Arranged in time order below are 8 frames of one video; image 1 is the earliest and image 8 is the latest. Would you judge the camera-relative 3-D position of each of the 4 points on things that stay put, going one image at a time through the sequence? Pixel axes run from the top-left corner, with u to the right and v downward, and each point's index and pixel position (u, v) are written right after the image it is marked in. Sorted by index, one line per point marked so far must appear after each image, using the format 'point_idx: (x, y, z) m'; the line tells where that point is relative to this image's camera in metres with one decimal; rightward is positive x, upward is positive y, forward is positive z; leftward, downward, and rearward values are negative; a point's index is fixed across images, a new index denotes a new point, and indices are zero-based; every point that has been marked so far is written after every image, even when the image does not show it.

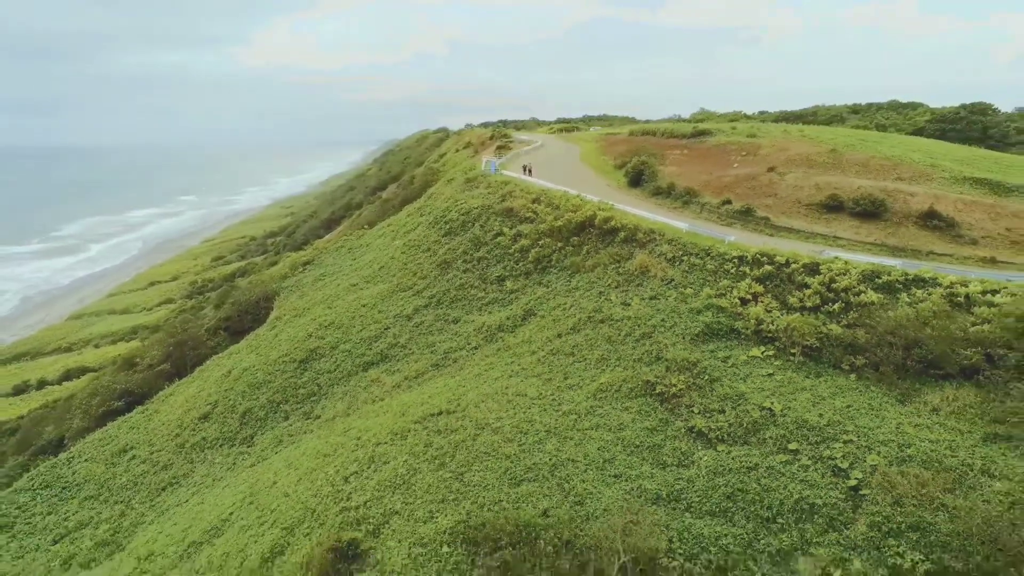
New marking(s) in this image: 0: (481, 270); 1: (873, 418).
0: (-0.8, +0.5, +17.8) m
1: (+5.2, -1.8, +9.6) m
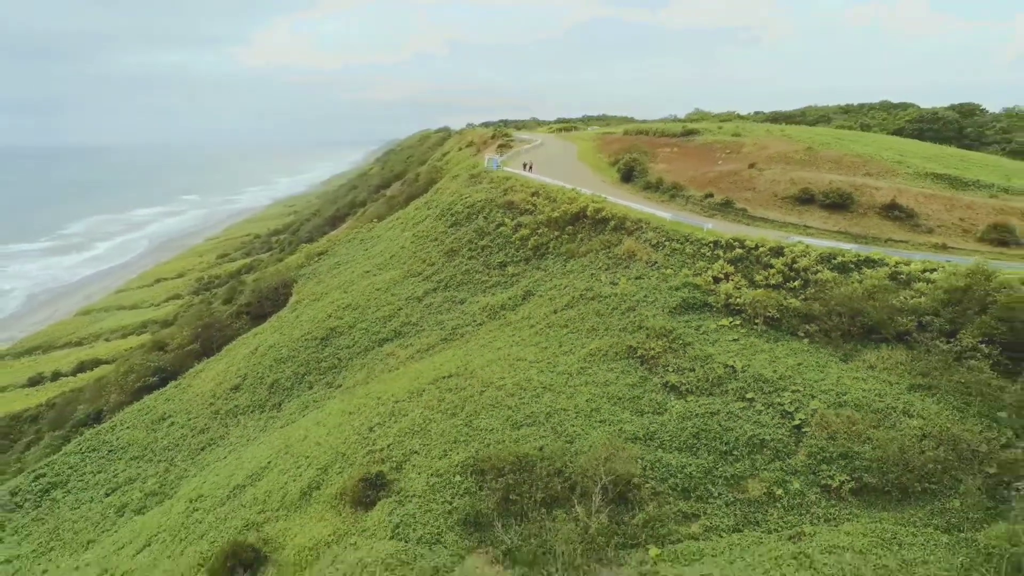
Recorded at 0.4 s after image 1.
0: (-0.8, +0.9, +19.5) m
1: (+5.2, -1.4, +11.4) m
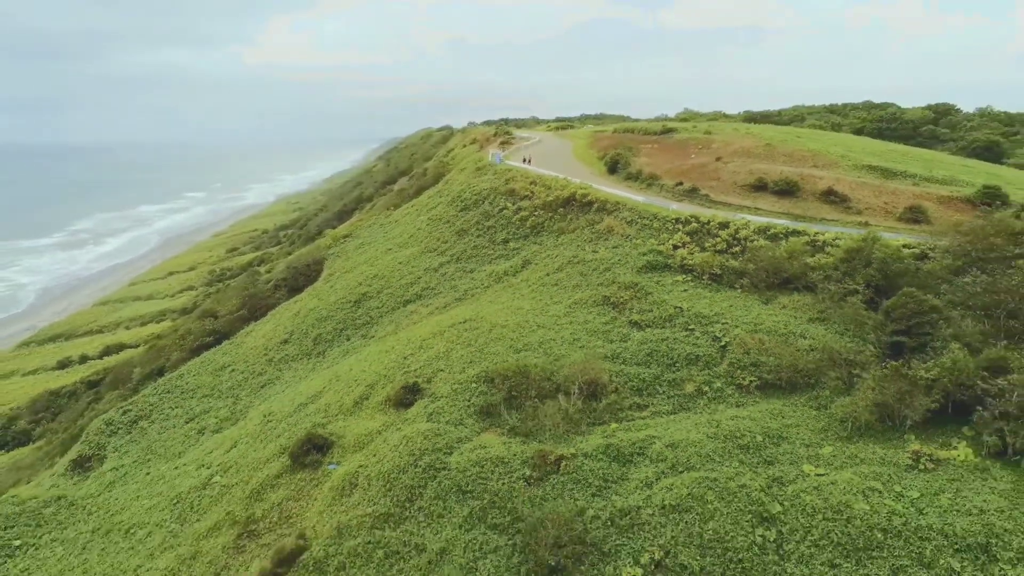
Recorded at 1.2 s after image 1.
0: (-0.7, +1.9, +23.3) m
1: (+5.2, -0.5, +15.2) m
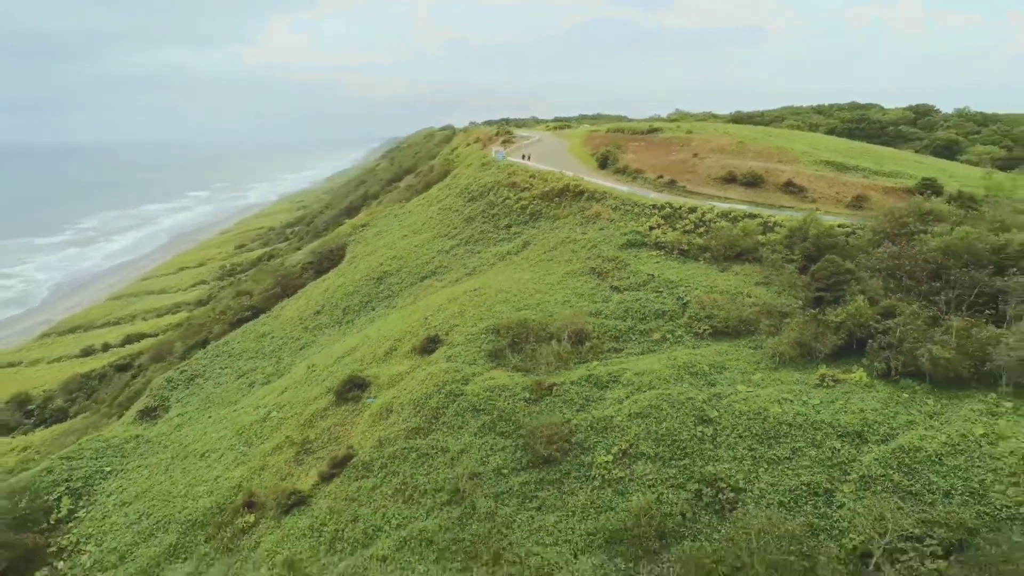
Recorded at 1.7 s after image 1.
0: (-0.6, +2.7, +26.8) m
1: (+5.3, +0.3, +18.6) m
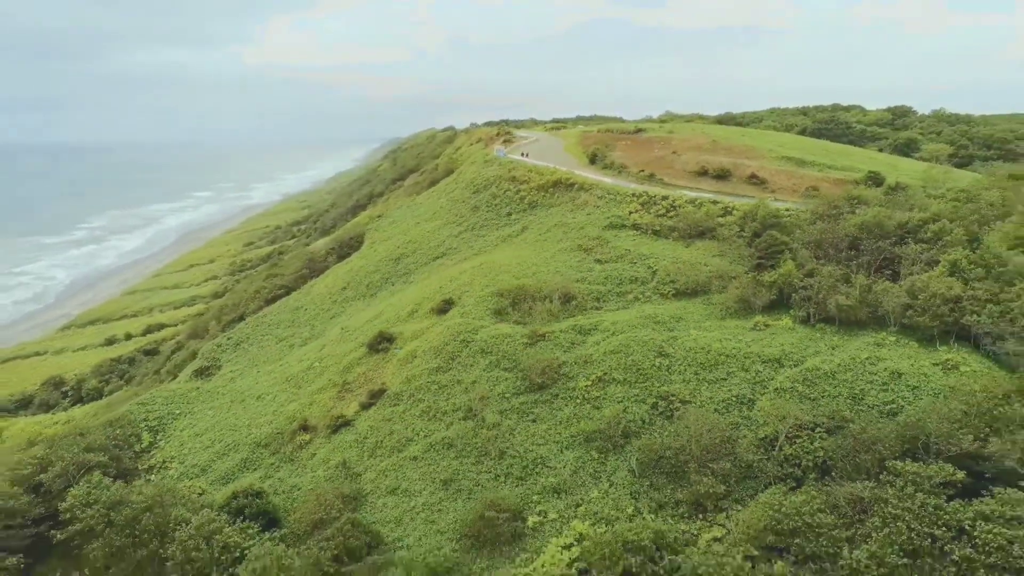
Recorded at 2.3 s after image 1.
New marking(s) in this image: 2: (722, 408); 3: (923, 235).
0: (-0.6, +3.6, +30.7) m
1: (+5.3, +1.3, +22.5) m
2: (+4.8, -2.8, +15.4) m
3: (+11.9, +1.5, +19.4) m
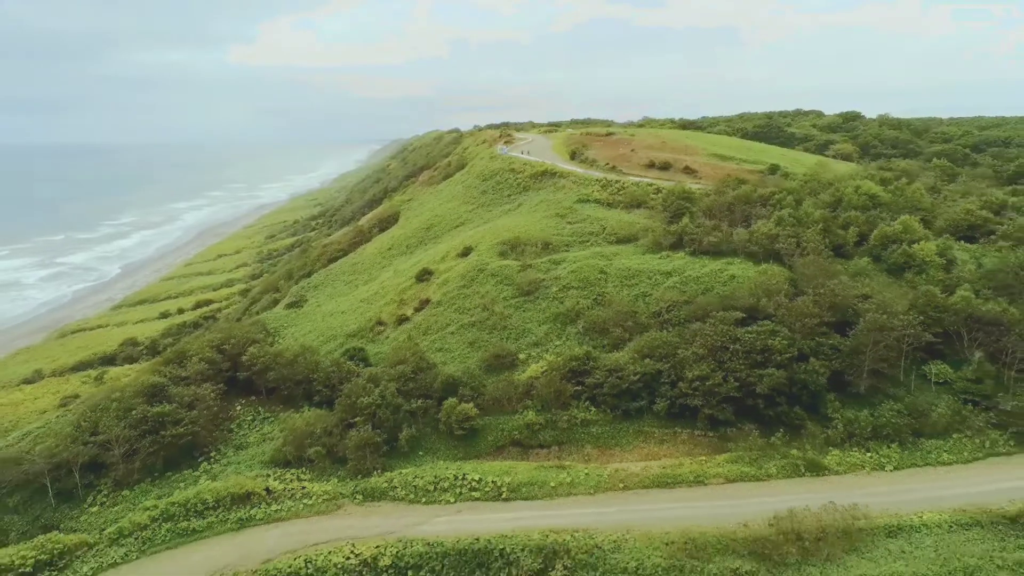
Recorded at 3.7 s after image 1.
0: (-0.7, +6.0, +41.9) m
1: (+5.3, +3.6, +33.7) m
2: (+4.8, -0.4, +26.6) m
3: (+11.8, +3.9, +30.6) m
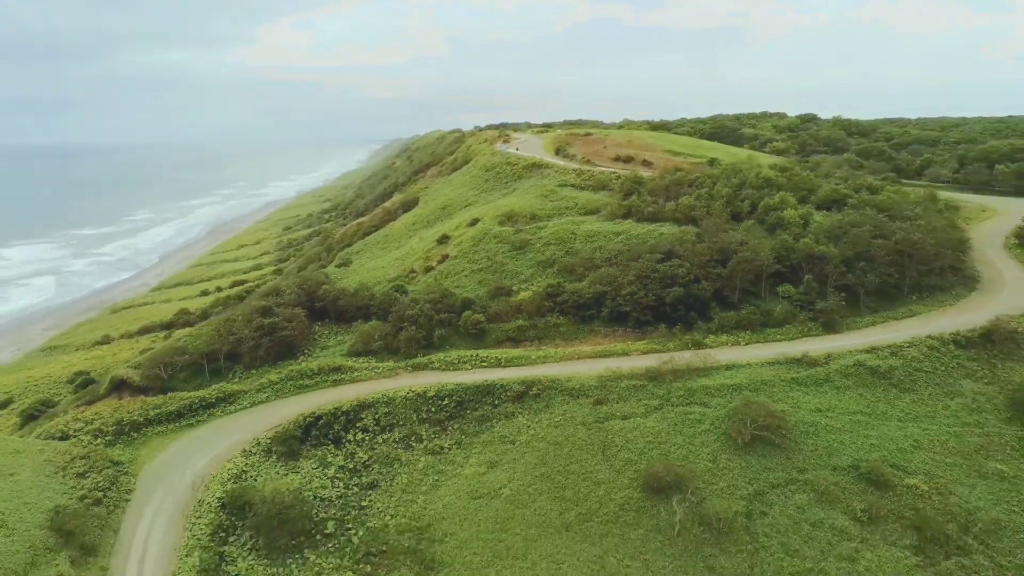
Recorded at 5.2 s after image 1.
0: (-0.9, +8.6, +53.4) m
1: (+5.0, +6.2, +45.2) m
2: (+4.6, +2.2, +38.1) m
3: (+11.6, +6.4, +42.1) m
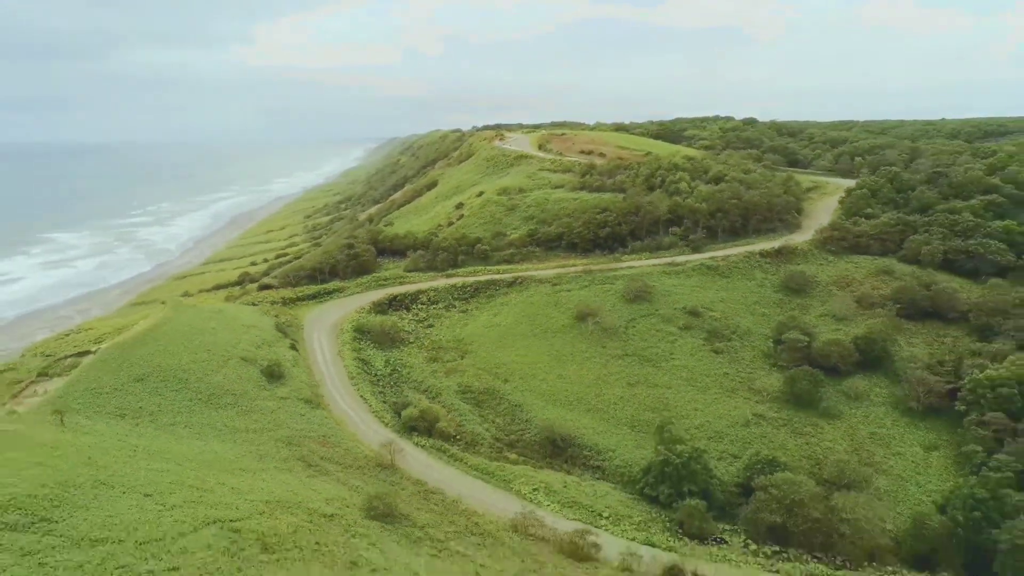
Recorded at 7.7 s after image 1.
0: (-1.4, +13.3, +74.1) m
1: (+4.5, +11.0, +66.0) m
2: (+4.1, +6.9, +58.9) m
3: (+11.1, +11.1, +62.9) m
